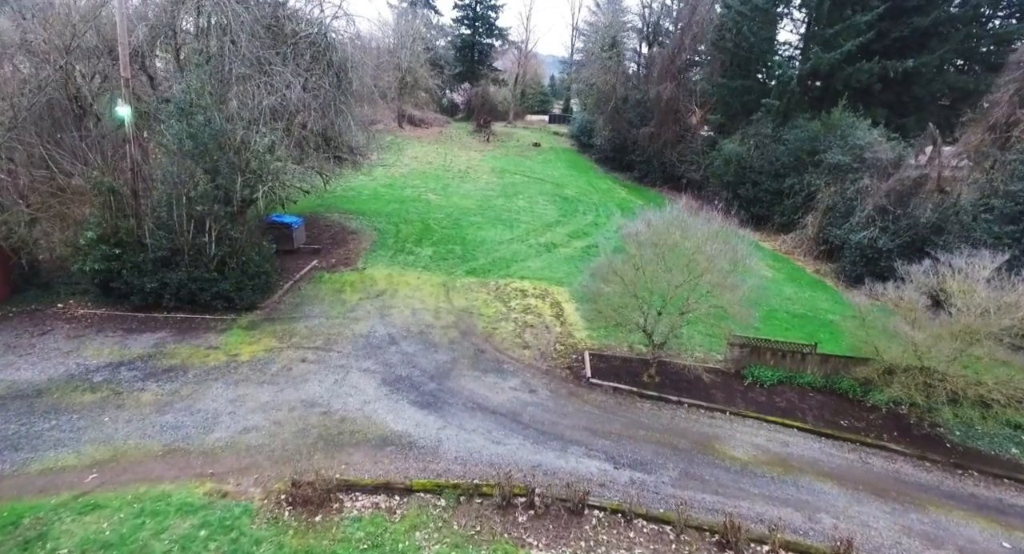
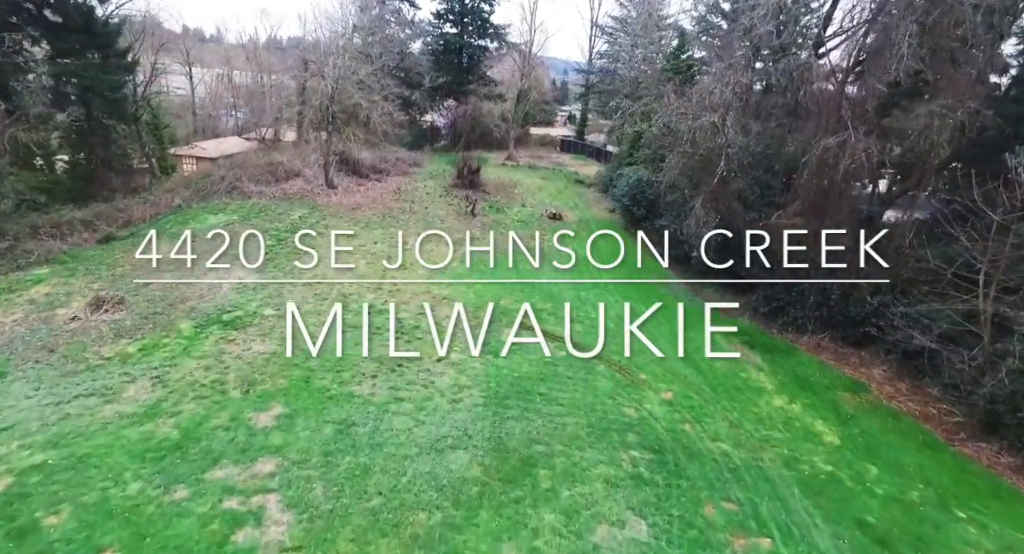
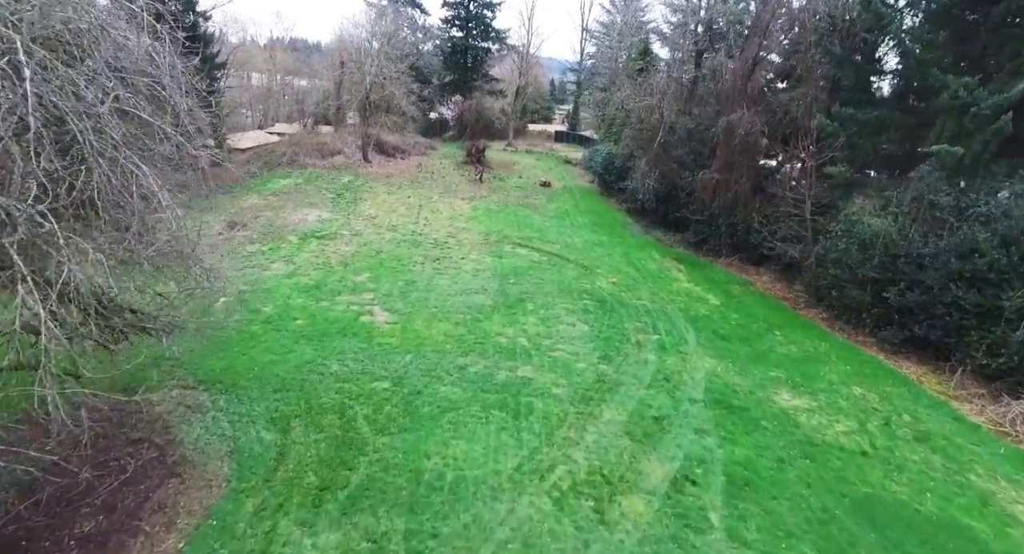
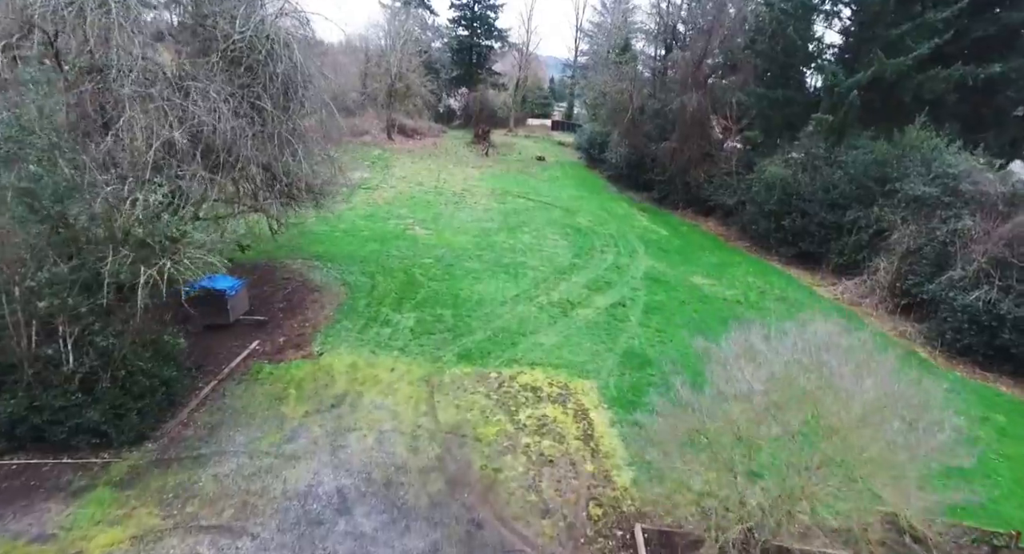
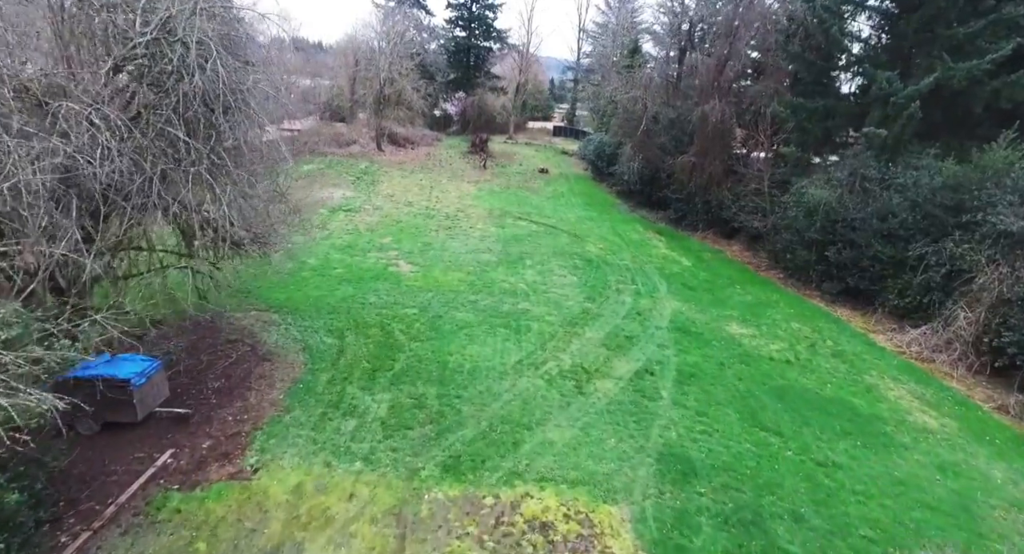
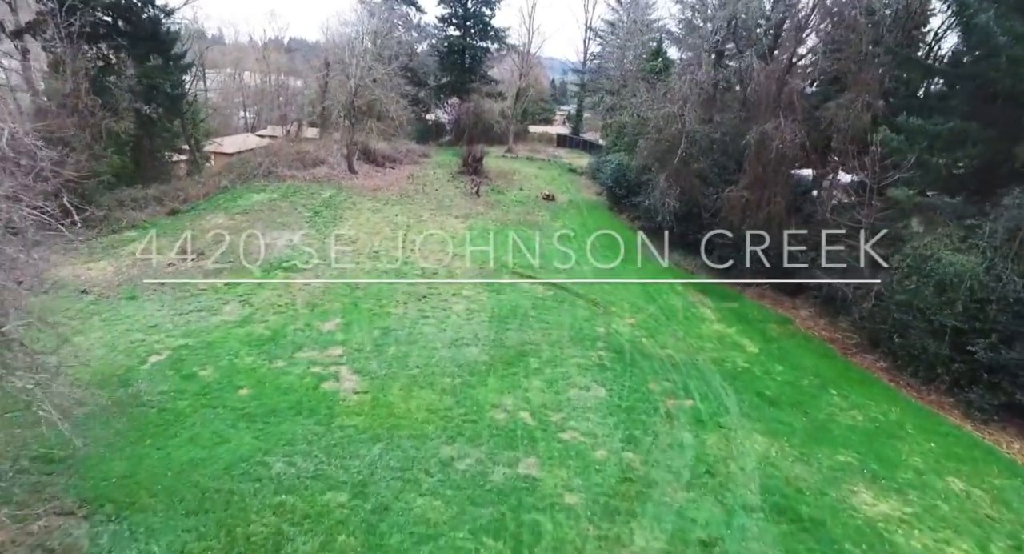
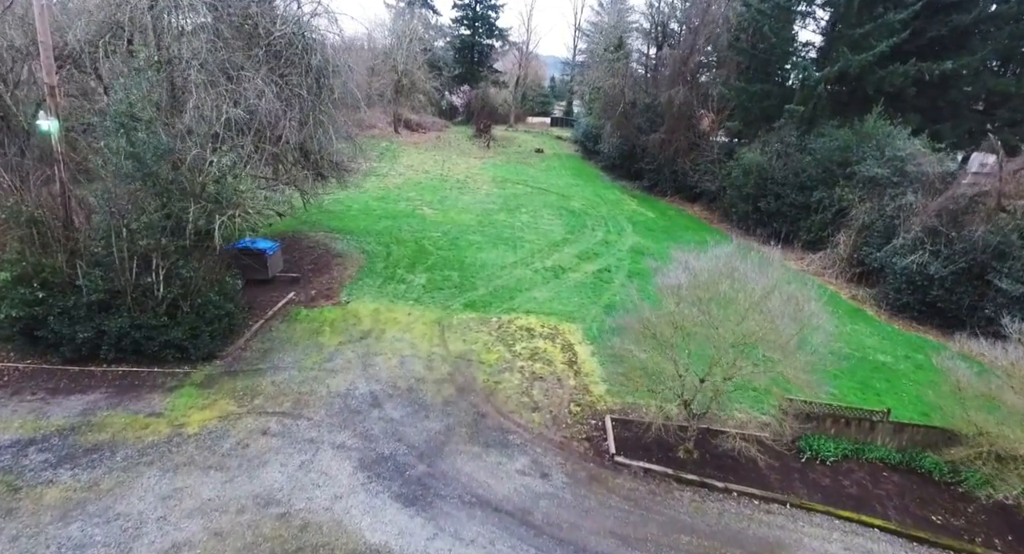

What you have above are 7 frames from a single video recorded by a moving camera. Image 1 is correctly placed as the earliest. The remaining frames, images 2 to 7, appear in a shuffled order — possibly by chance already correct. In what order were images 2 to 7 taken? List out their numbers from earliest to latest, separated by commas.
7, 4, 5, 3, 6, 2
